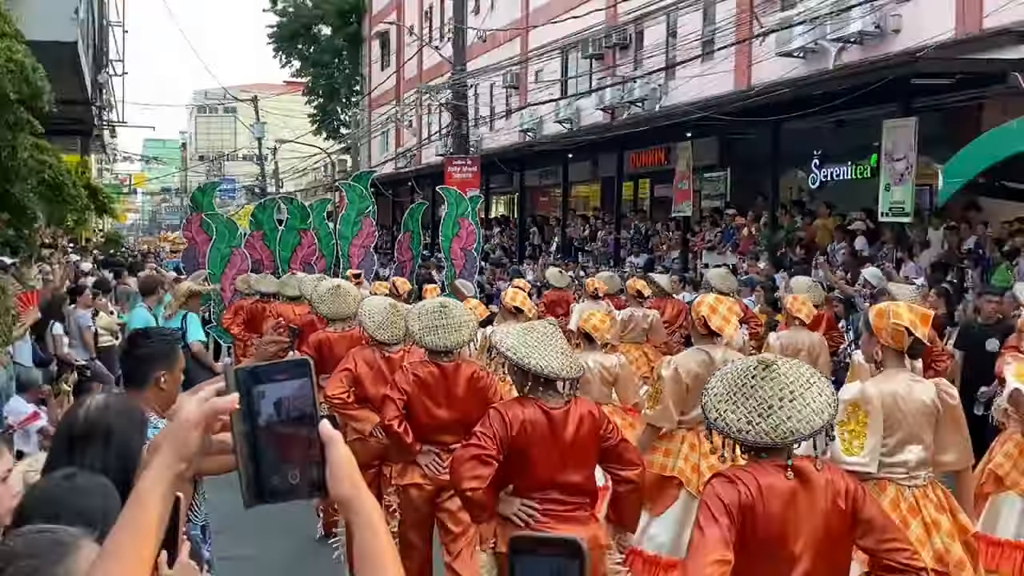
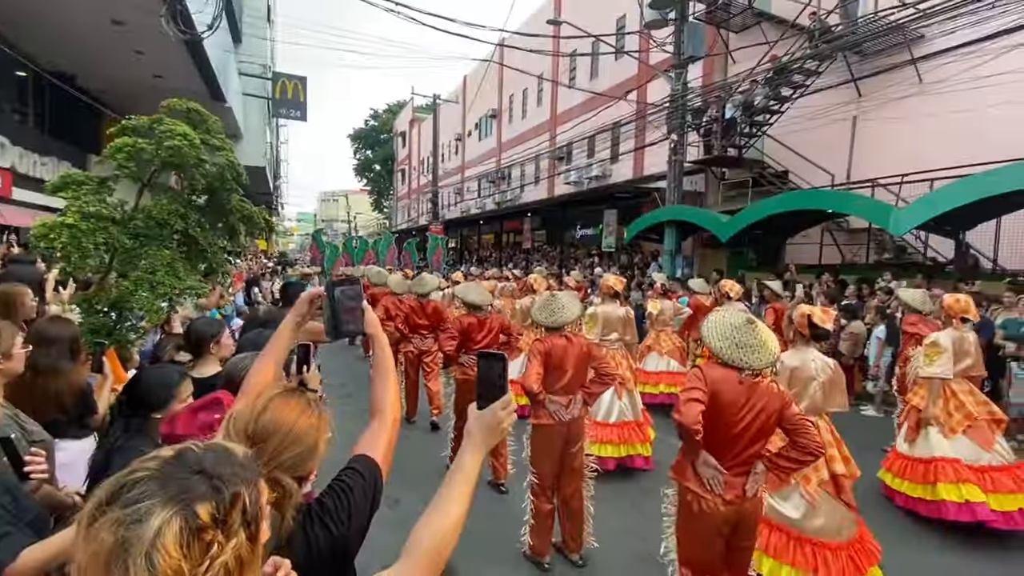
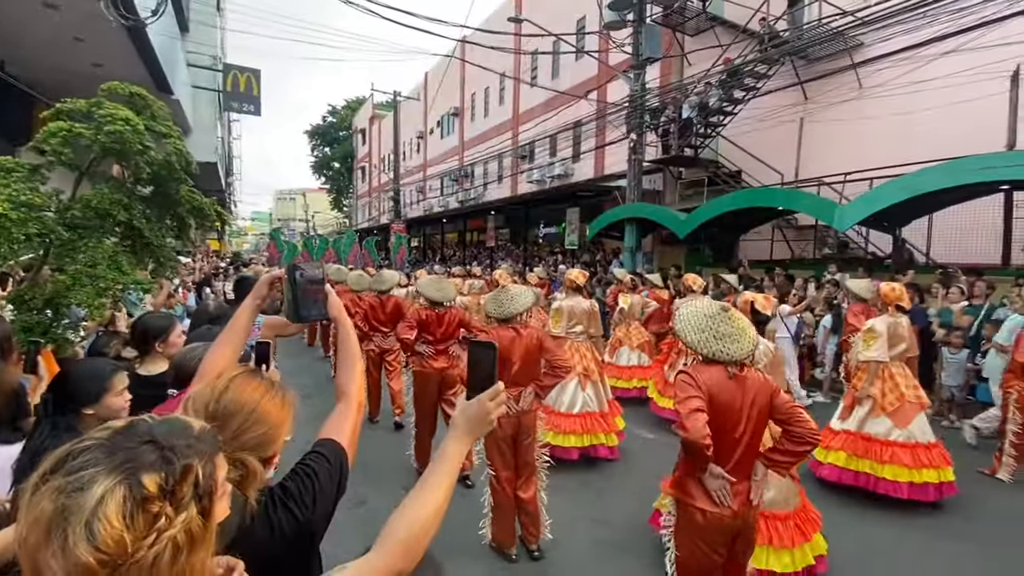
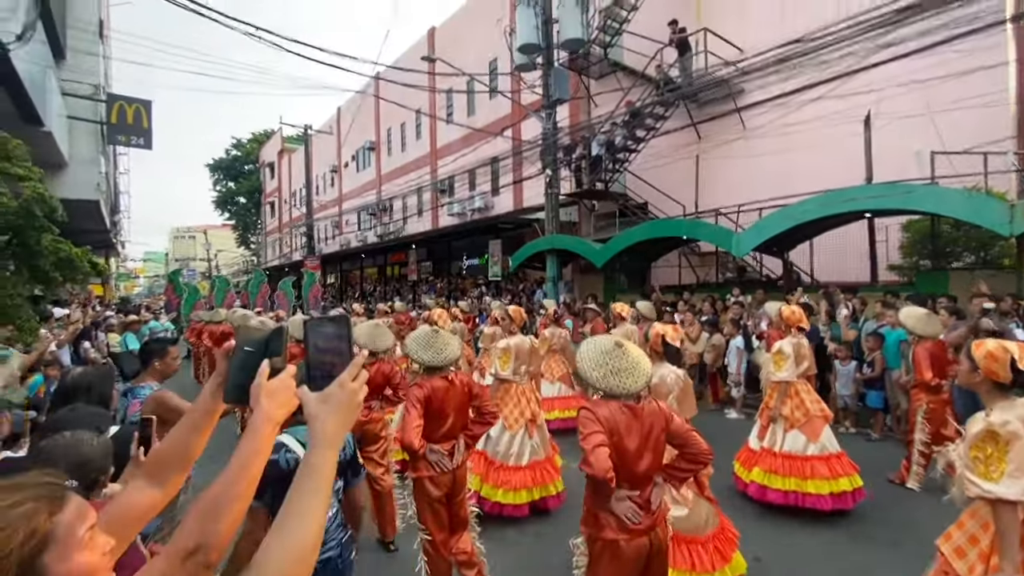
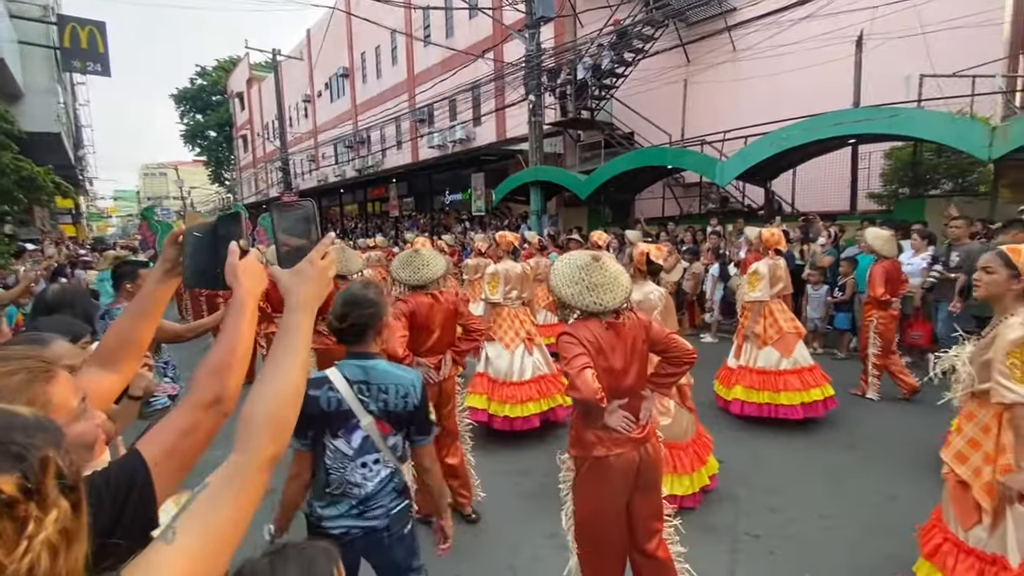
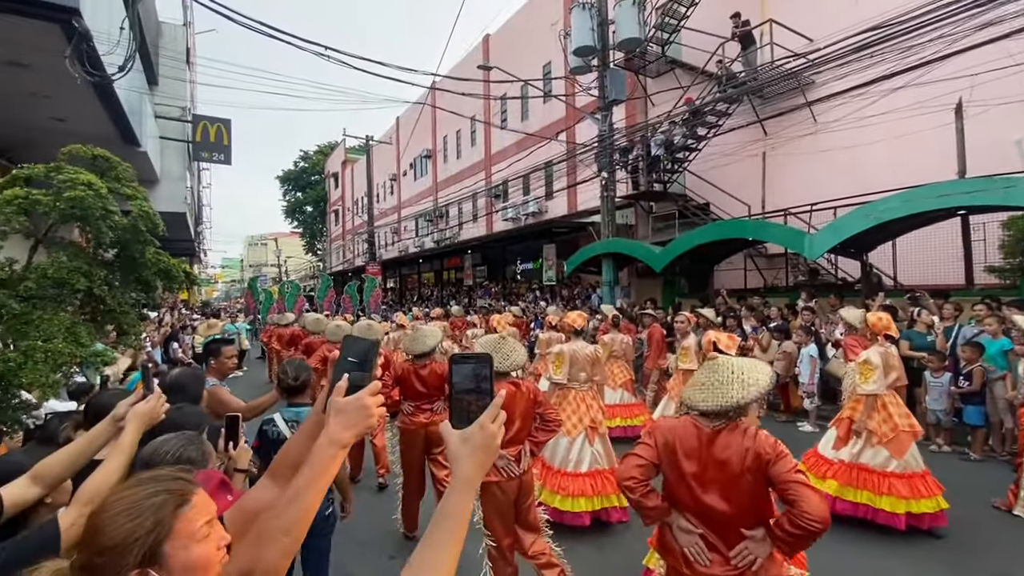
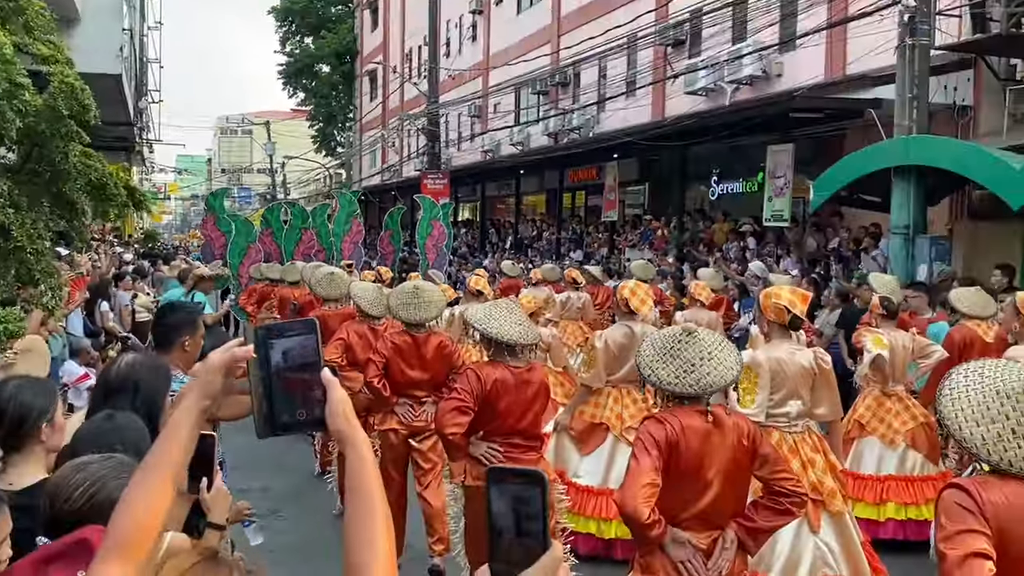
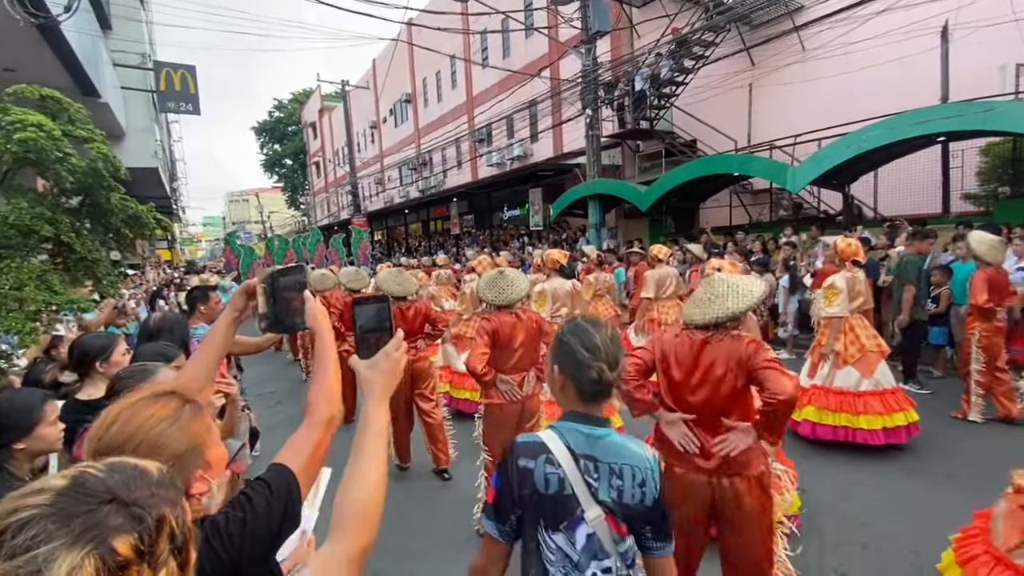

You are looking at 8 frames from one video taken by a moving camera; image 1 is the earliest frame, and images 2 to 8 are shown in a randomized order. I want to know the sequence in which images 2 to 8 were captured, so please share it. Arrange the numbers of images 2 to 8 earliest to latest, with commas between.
7, 2, 3, 8, 5, 4, 6
